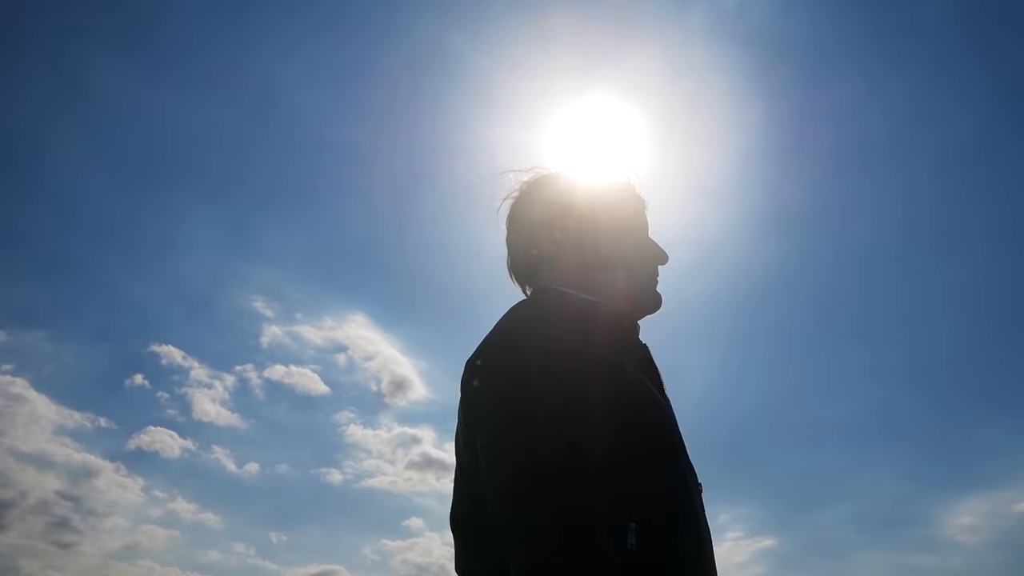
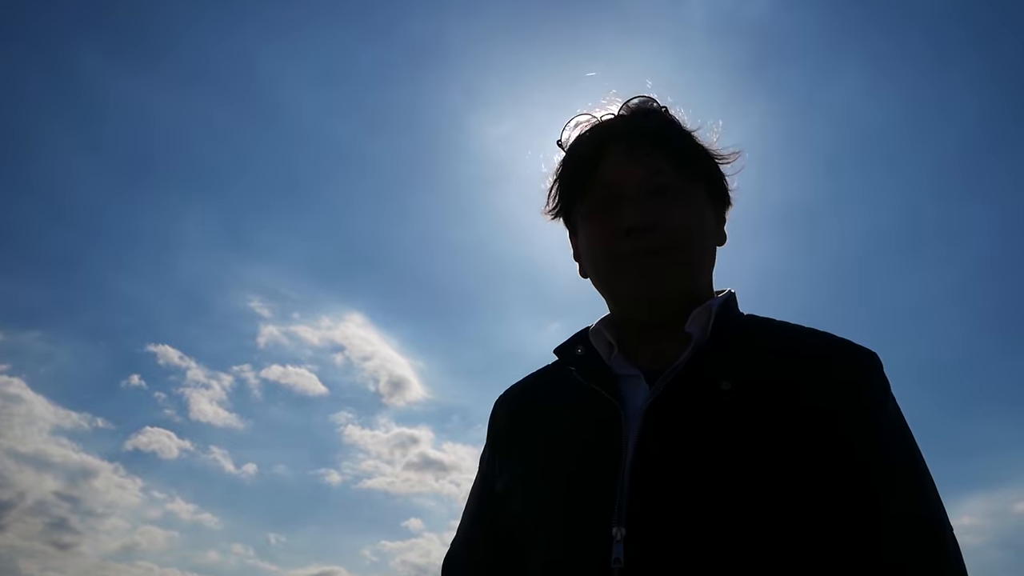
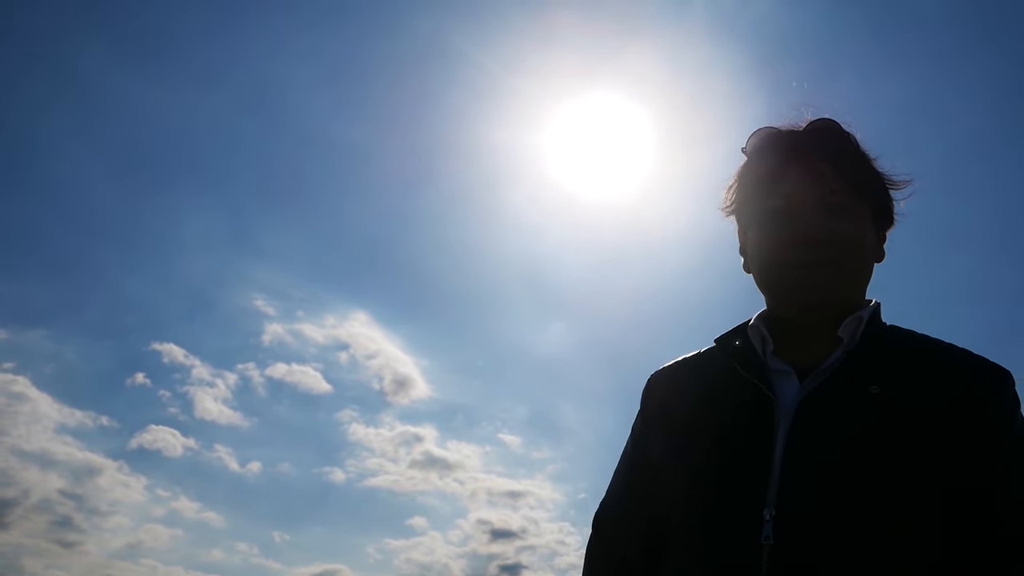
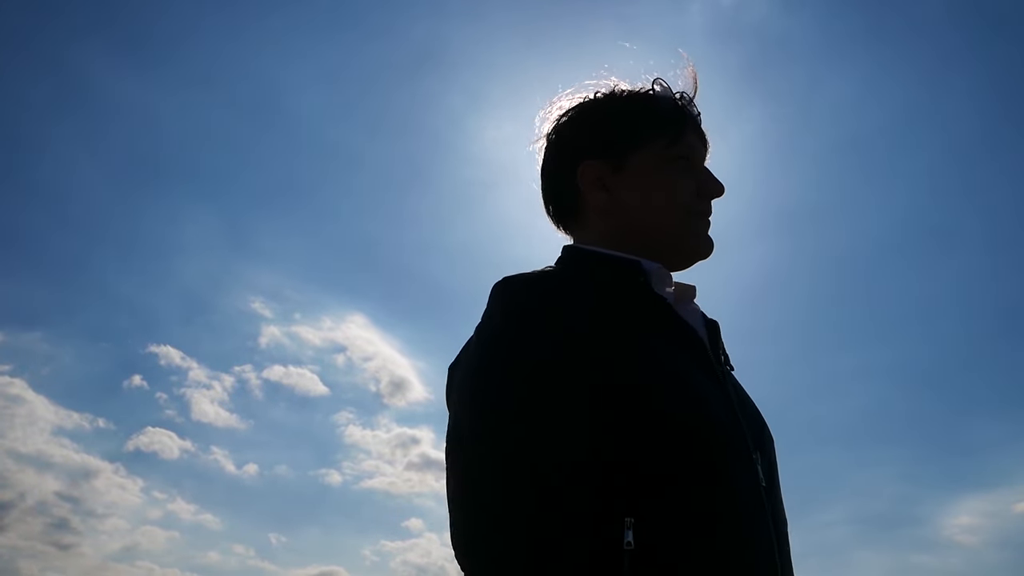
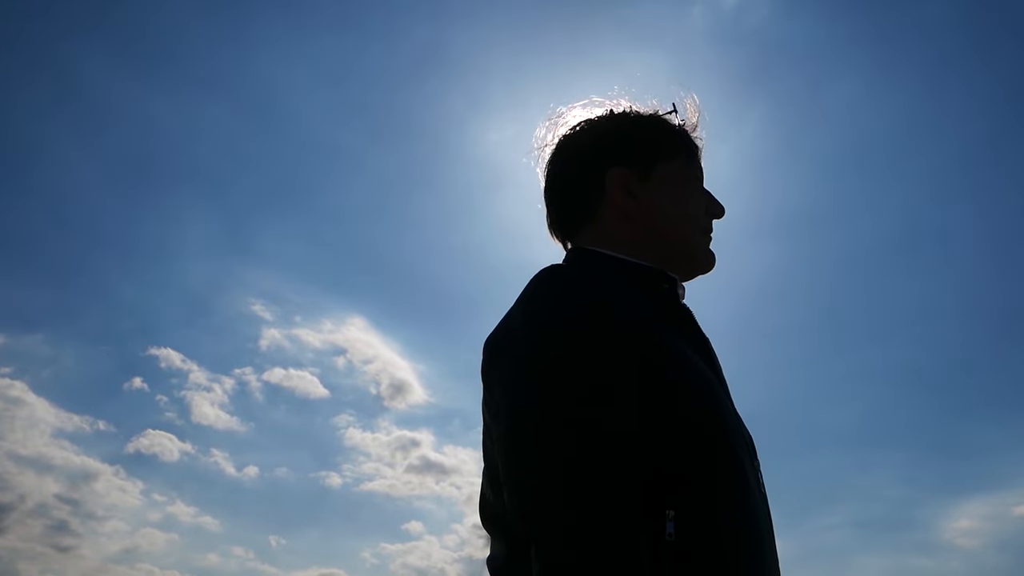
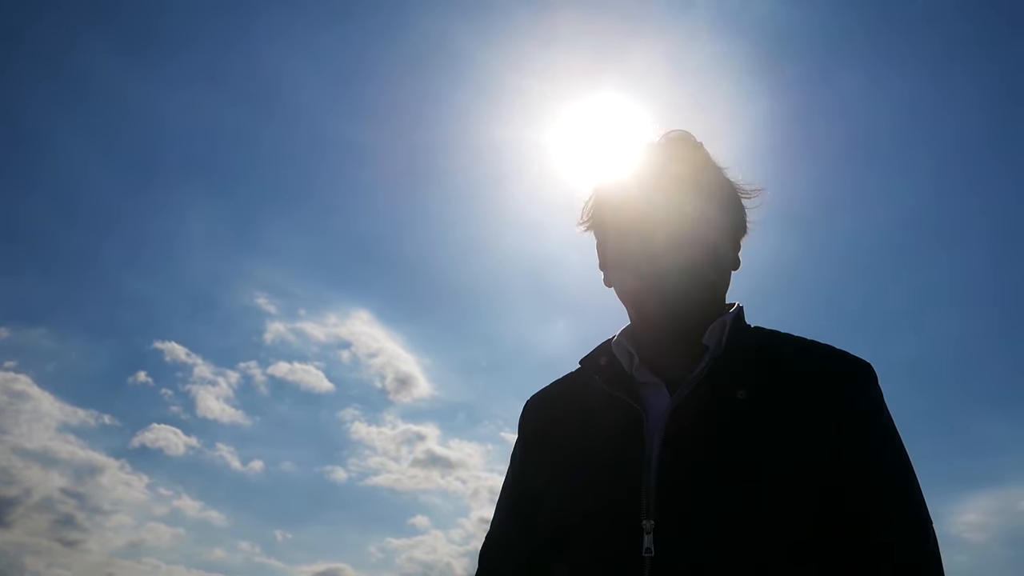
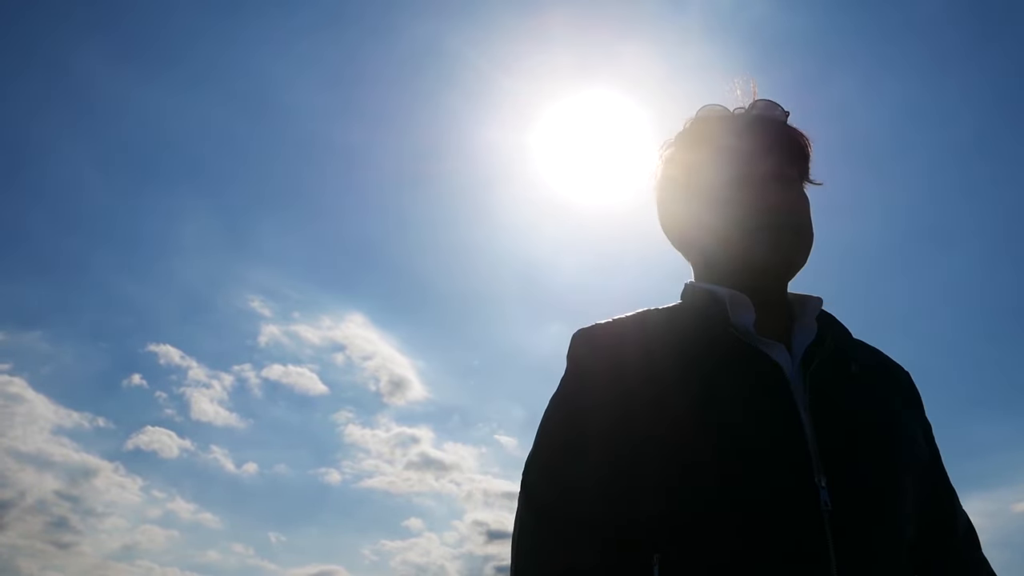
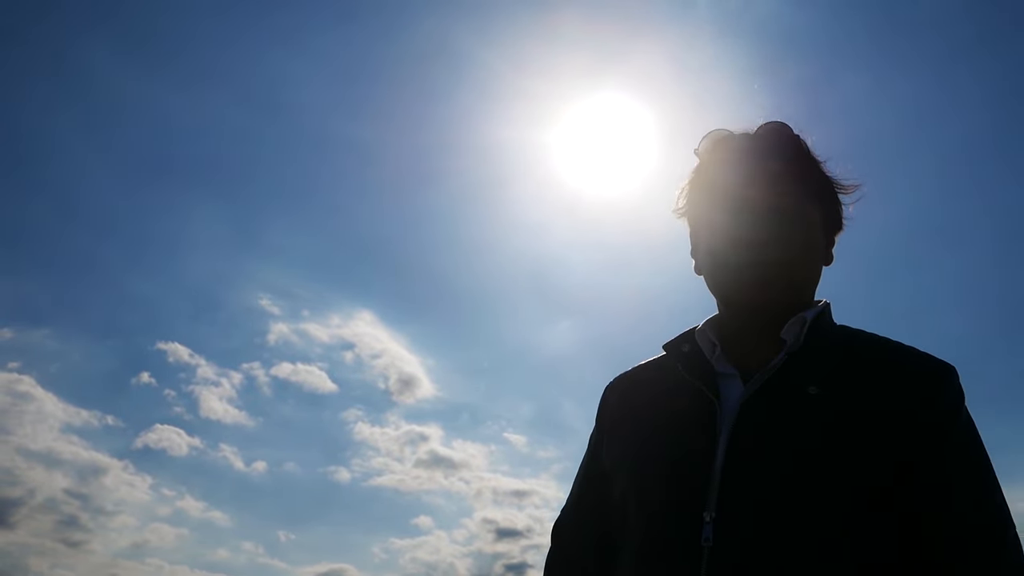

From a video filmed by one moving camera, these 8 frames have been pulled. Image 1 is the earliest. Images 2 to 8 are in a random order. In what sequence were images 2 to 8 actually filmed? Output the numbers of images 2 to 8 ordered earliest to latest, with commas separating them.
5, 4, 7, 3, 8, 6, 2
